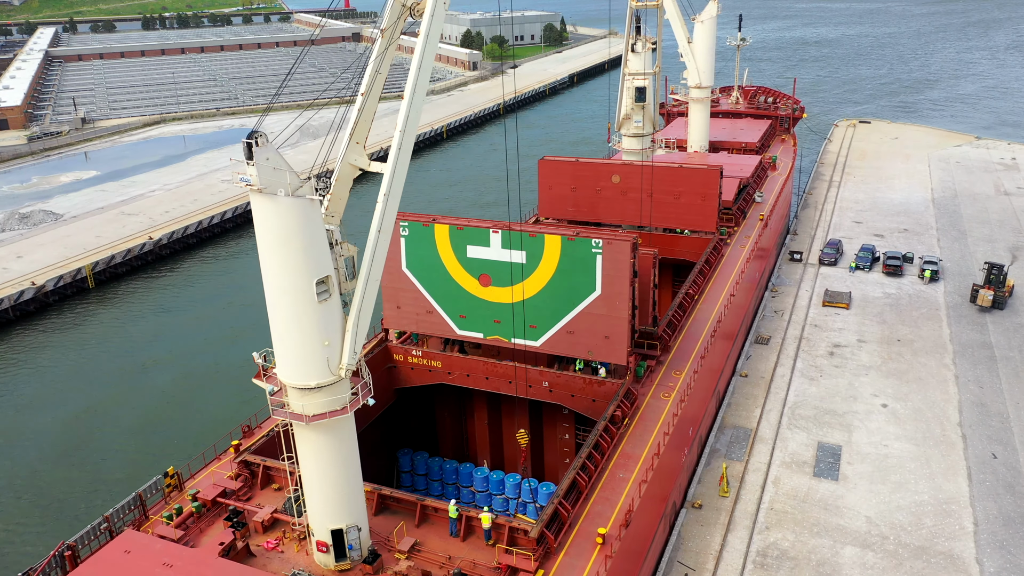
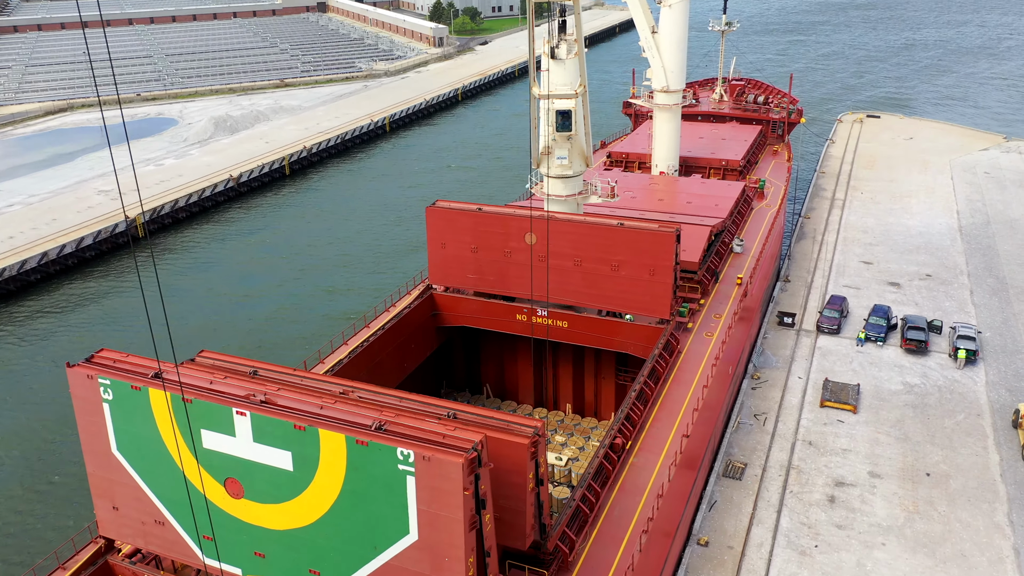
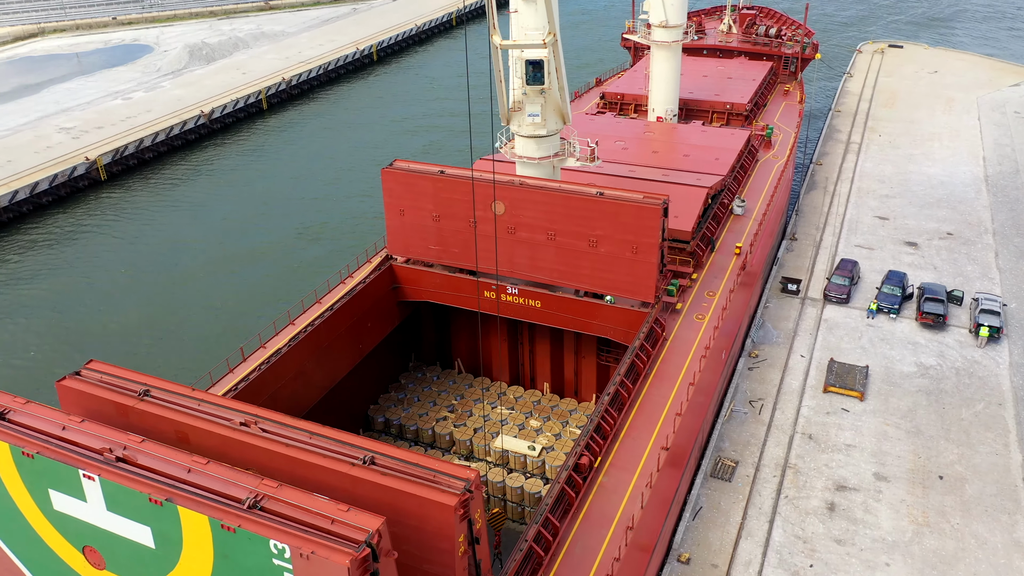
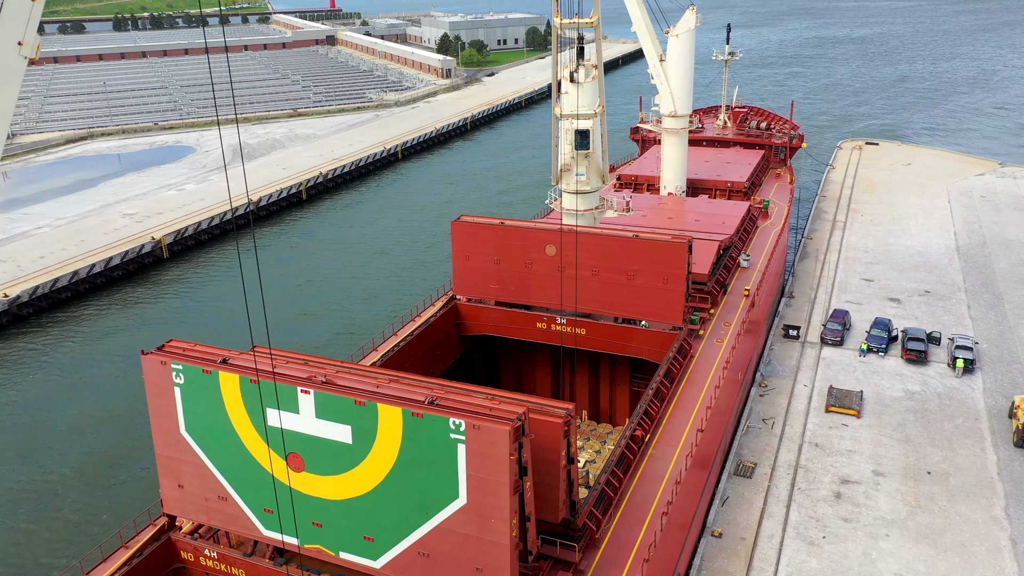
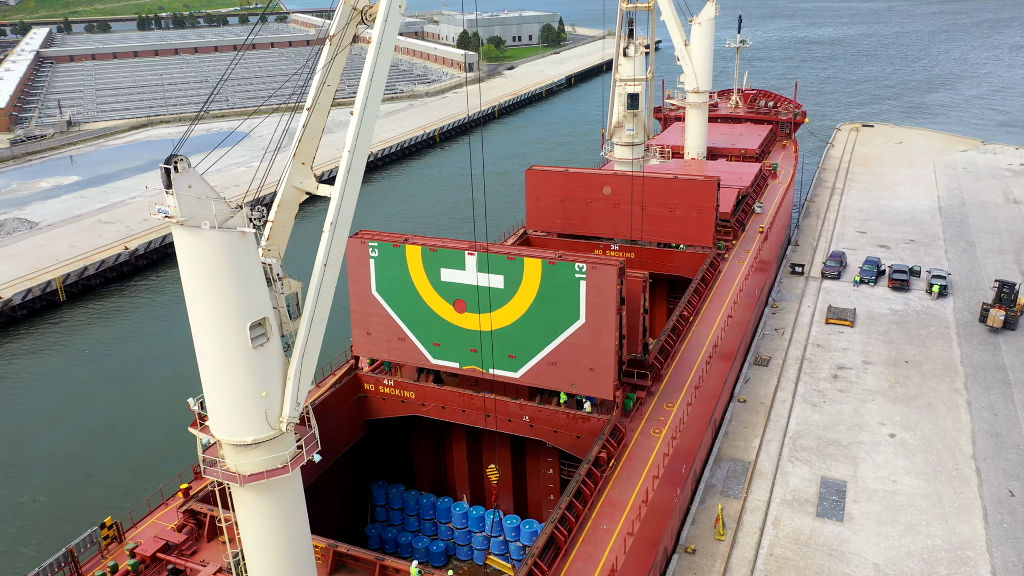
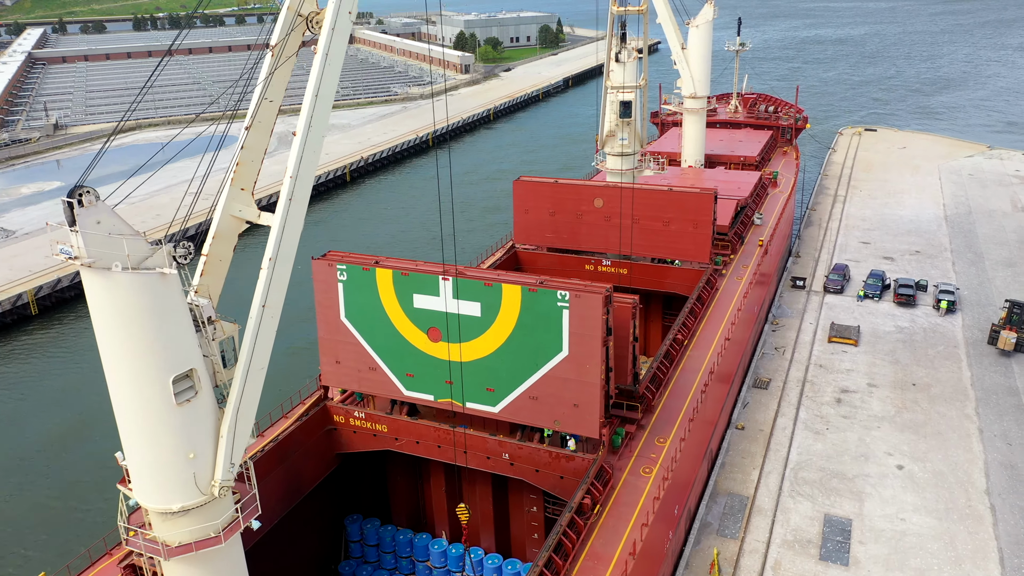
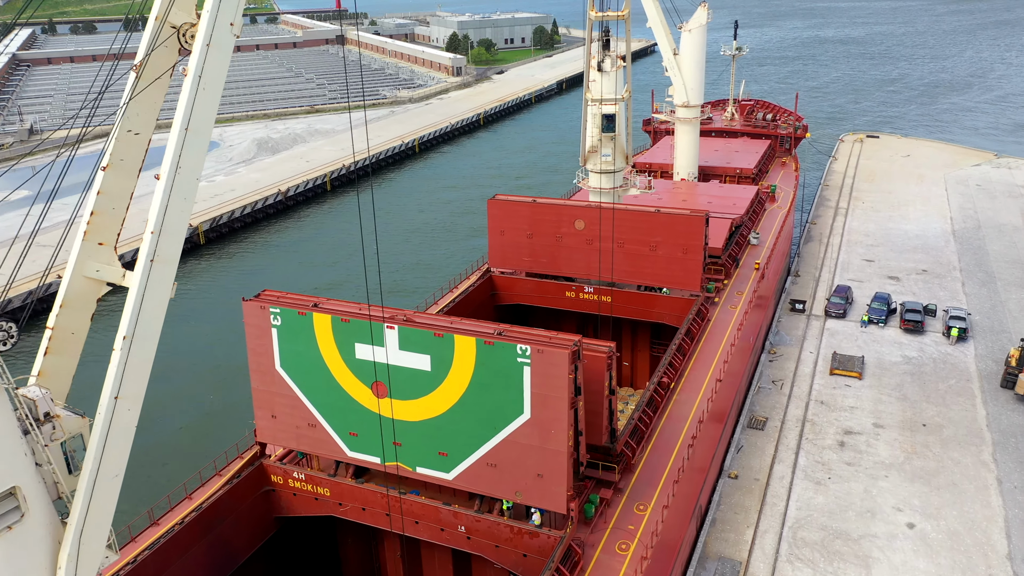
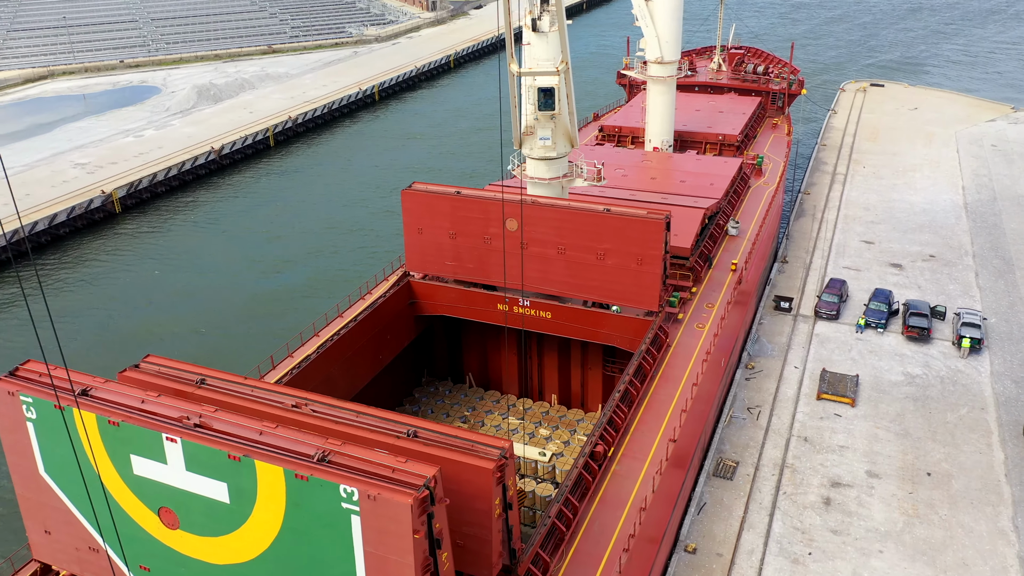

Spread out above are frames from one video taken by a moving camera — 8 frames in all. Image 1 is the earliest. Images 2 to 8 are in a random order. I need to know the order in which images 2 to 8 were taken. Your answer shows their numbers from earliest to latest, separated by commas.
5, 6, 7, 4, 2, 8, 3
